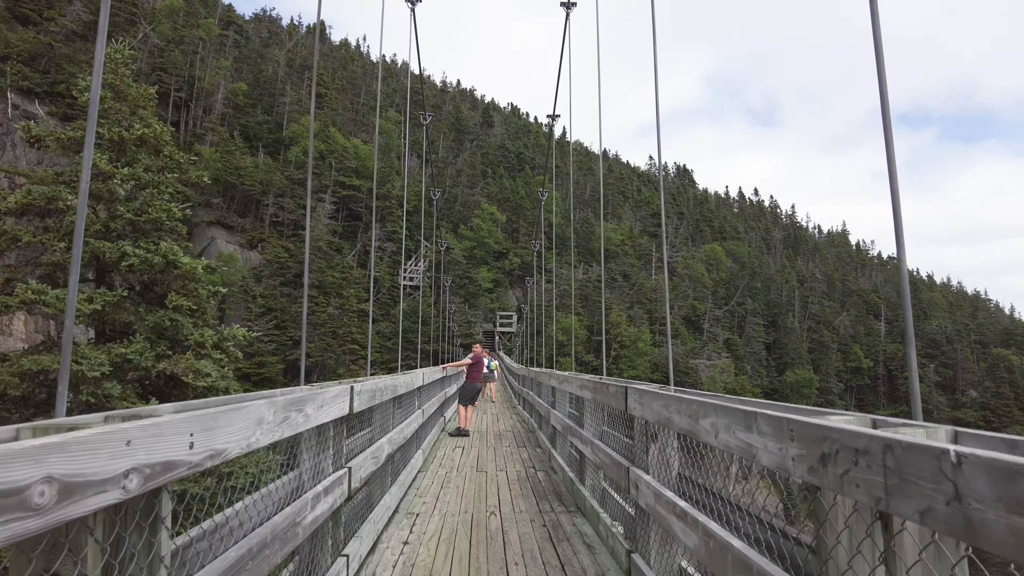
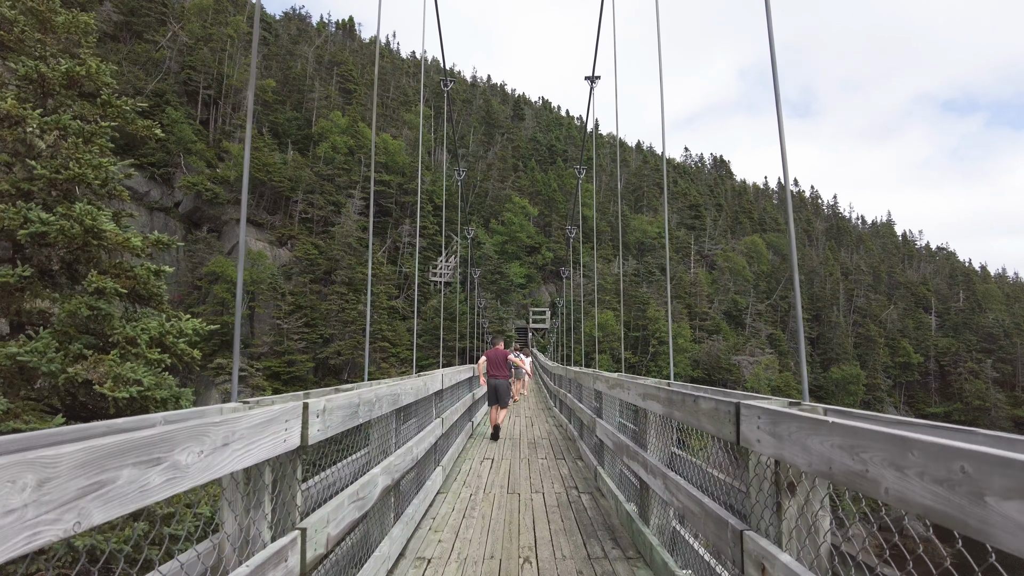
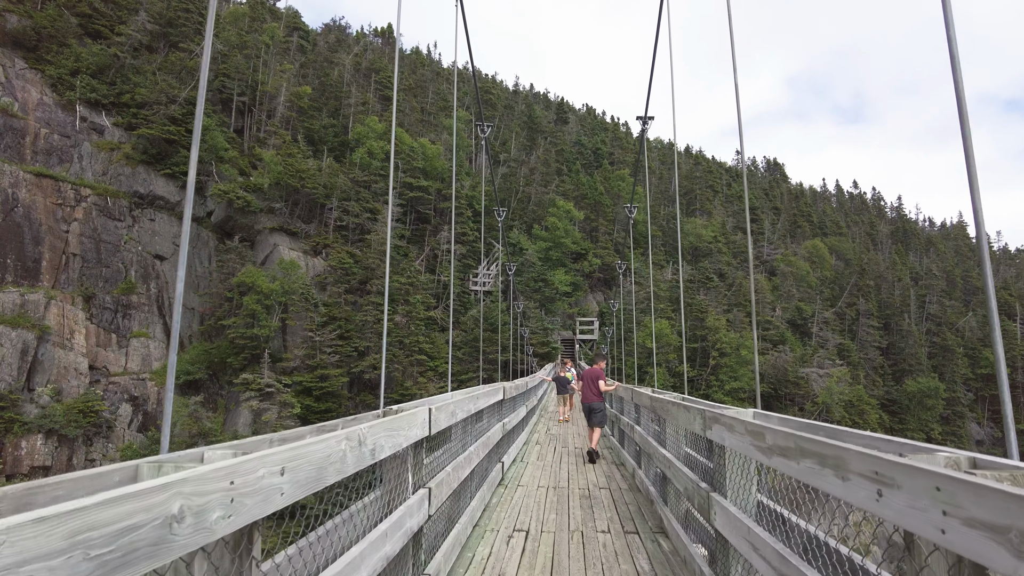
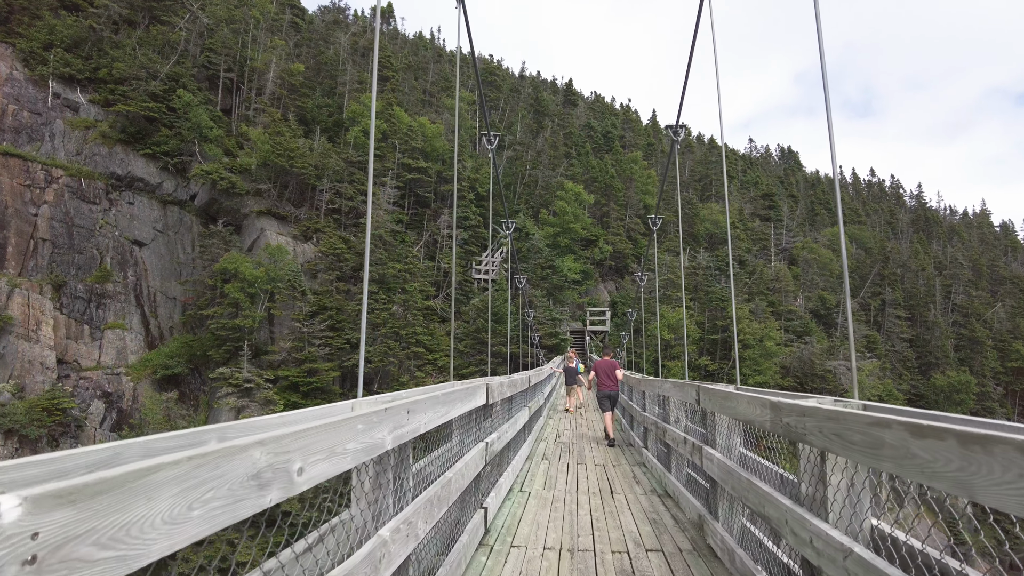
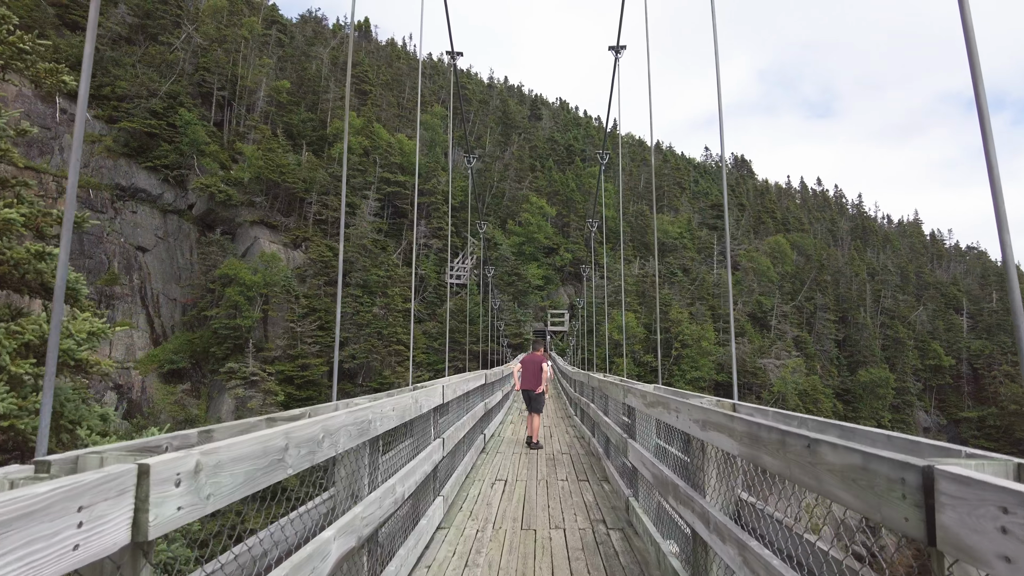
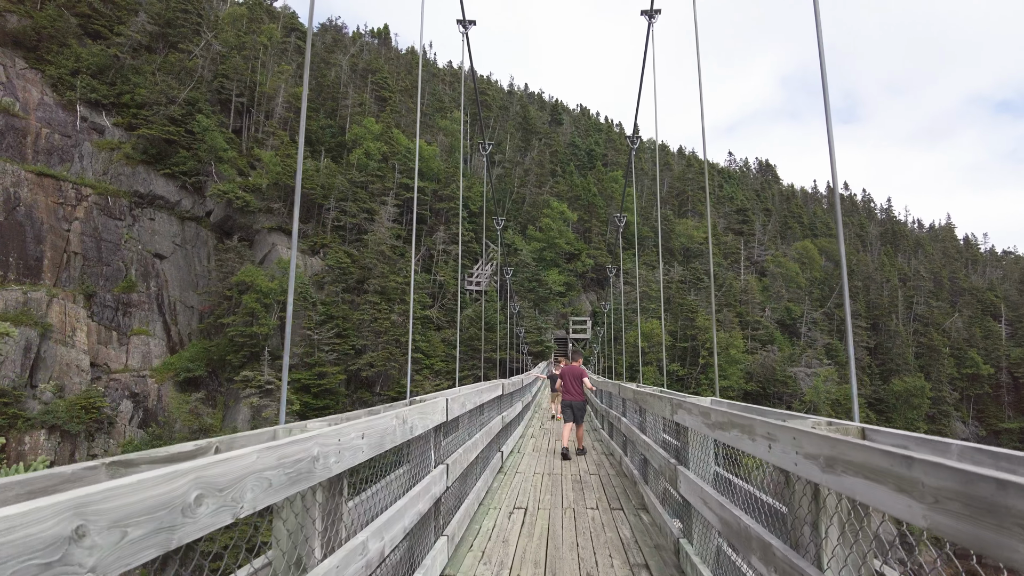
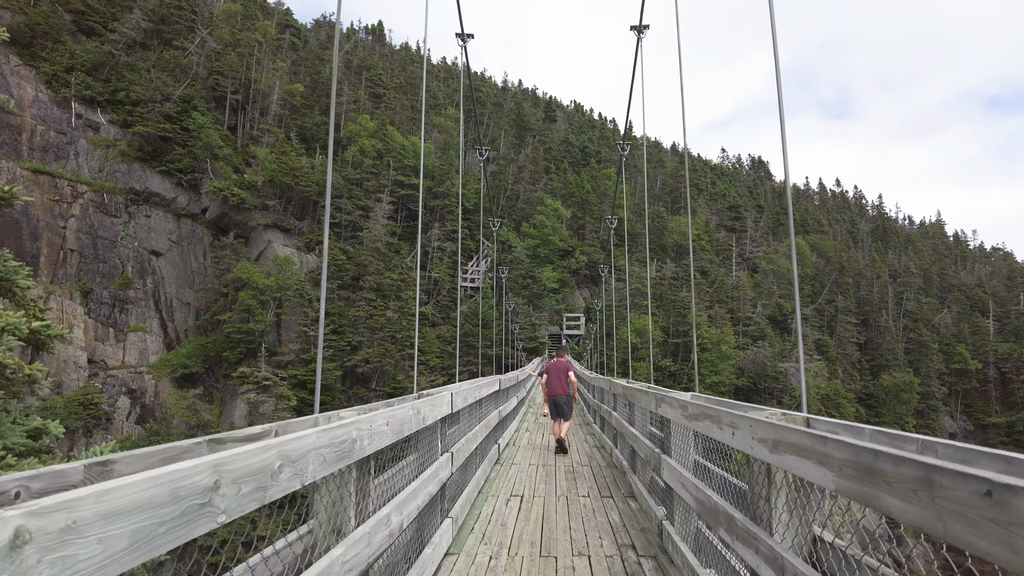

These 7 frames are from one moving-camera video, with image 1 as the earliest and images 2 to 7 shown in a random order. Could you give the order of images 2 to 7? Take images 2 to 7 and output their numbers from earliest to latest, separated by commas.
2, 5, 7, 6, 3, 4
